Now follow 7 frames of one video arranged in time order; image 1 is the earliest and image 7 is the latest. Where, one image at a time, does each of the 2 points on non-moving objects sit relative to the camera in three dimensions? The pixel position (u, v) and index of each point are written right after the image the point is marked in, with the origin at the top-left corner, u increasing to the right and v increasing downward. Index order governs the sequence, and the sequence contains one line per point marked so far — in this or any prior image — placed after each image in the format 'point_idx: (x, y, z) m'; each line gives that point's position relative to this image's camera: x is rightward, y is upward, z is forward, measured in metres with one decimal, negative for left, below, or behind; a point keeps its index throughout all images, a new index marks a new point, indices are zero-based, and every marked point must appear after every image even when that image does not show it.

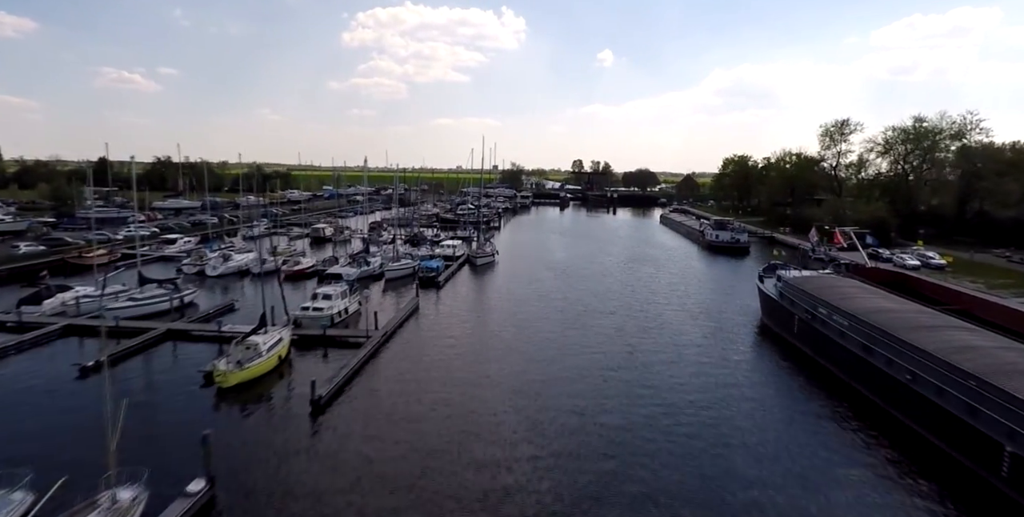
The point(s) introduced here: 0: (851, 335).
0: (+13.1, -2.9, +19.1) m
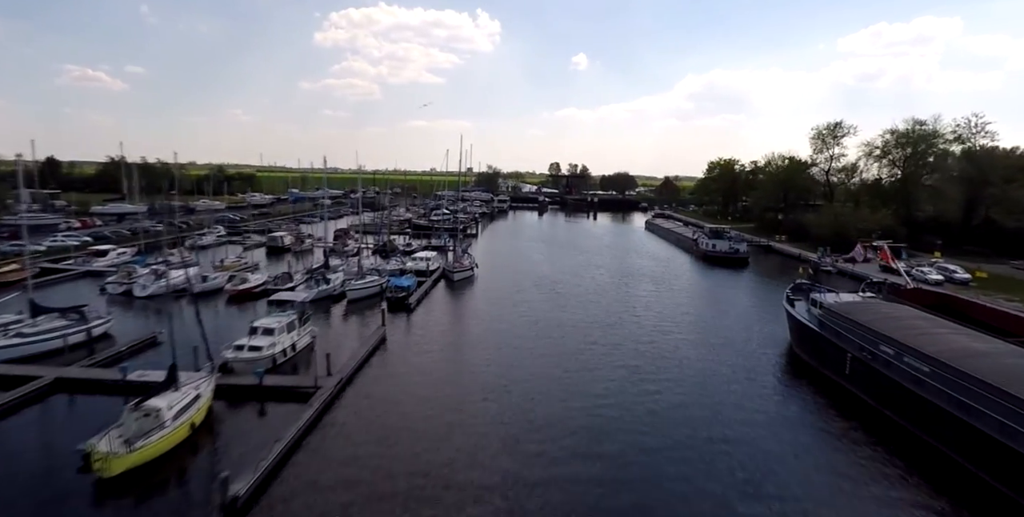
0: (+12.9, -3.9, +15.2) m
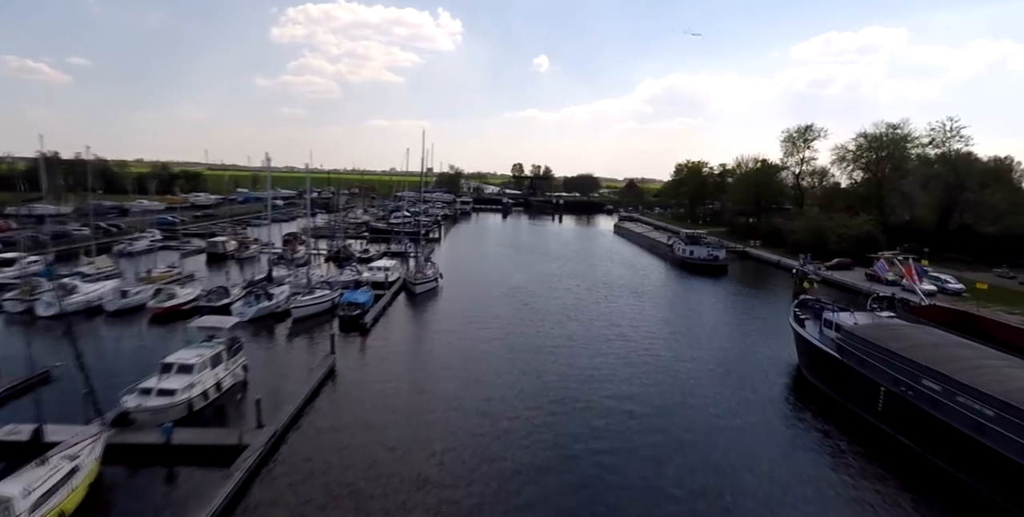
0: (+12.5, -4.4, +12.7) m
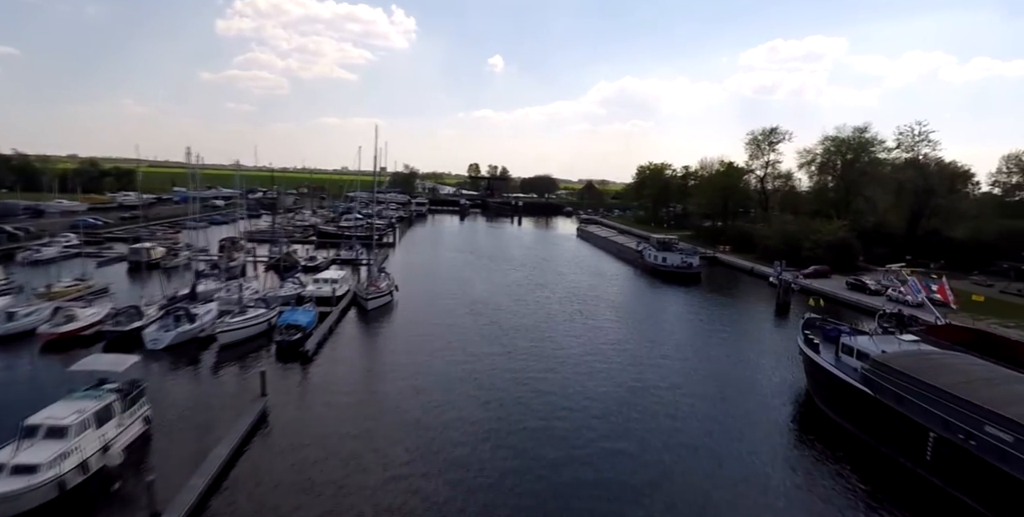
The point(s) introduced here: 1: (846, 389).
0: (+12.2, -5.0, +10.4) m
1: (+11.2, -4.3, +16.8) m
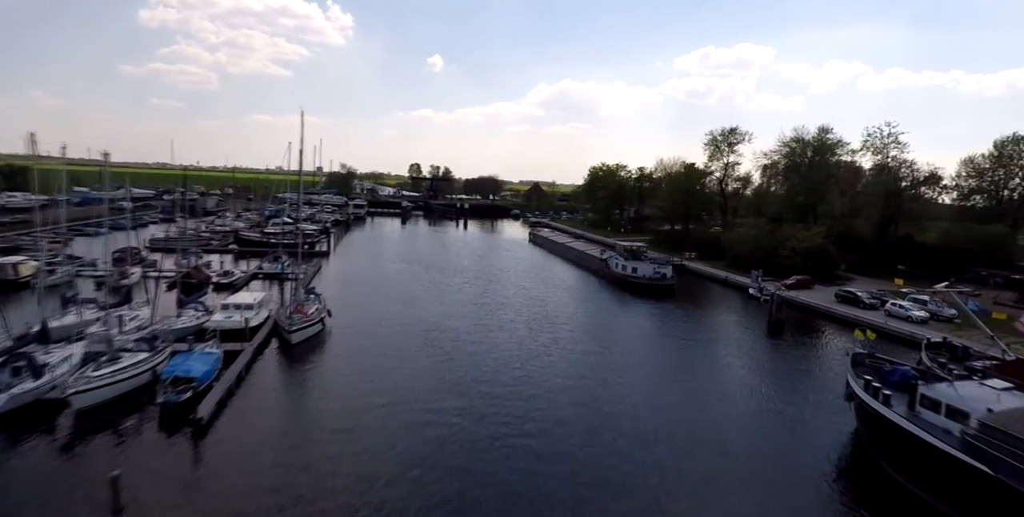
0: (+12.6, -5.7, +6.8) m
1: (+10.8, -5.1, +13.0) m
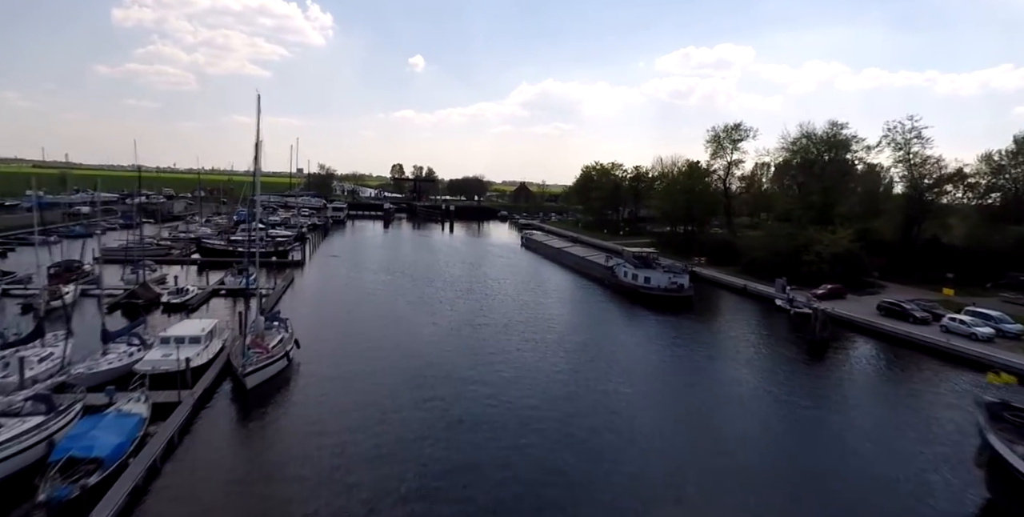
0: (+13.5, -6.2, +3.2) m
1: (+11.4, -5.6, +9.3) m
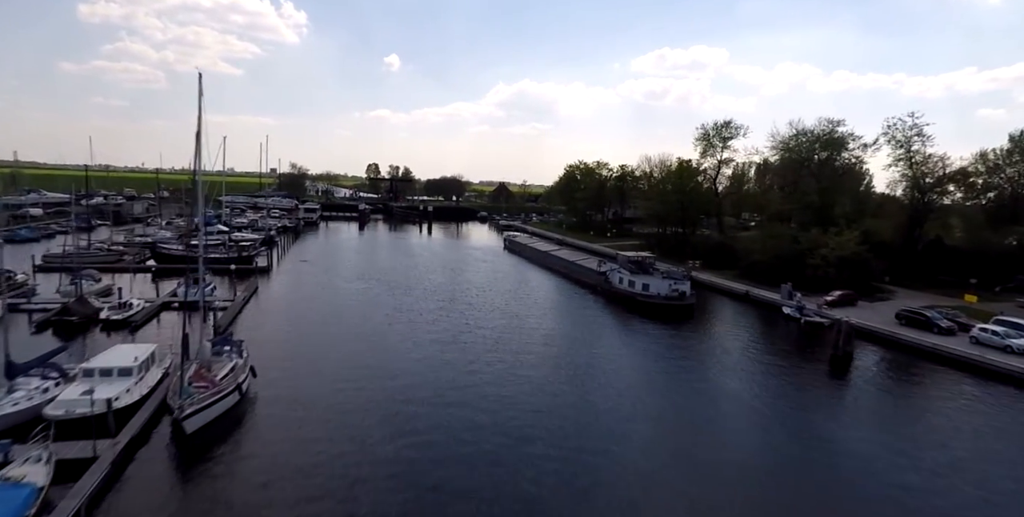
0: (+14.1, -6.5, +0.9) m
1: (+11.8, -5.9, +7.0) m
